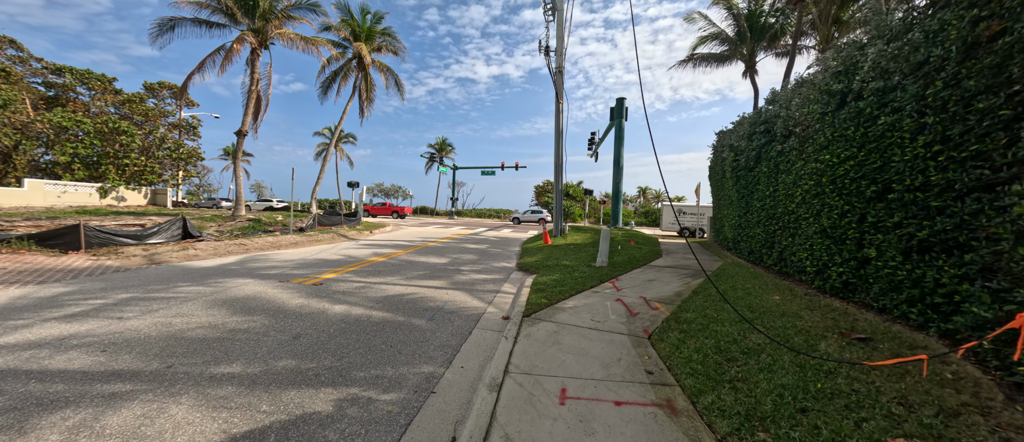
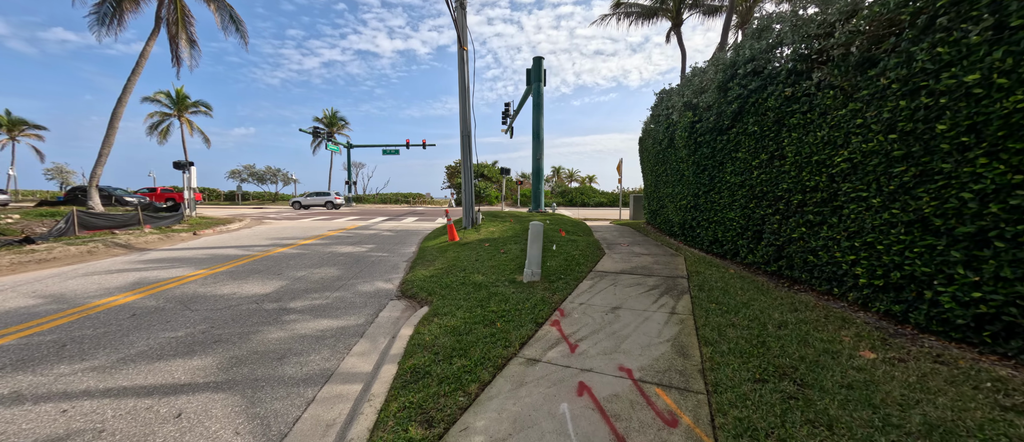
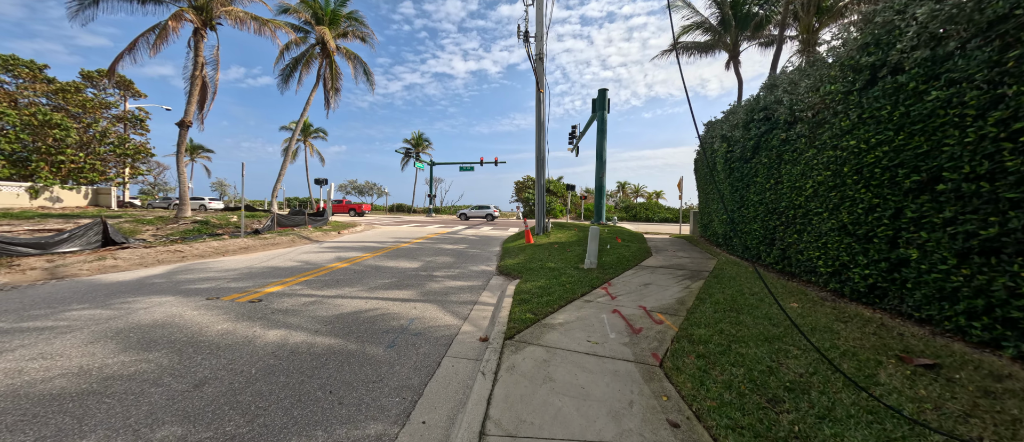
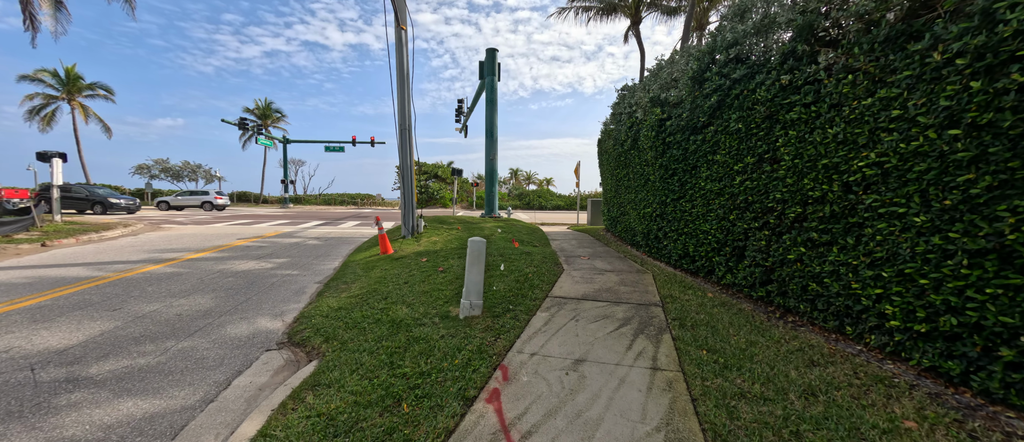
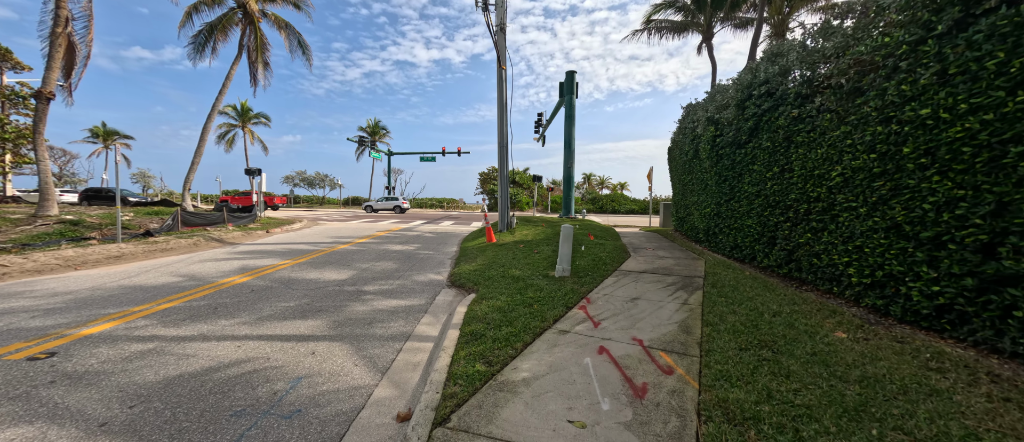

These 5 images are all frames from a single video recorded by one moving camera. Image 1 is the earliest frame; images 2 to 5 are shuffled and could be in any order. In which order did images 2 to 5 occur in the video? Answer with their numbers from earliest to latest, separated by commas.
3, 5, 2, 4
